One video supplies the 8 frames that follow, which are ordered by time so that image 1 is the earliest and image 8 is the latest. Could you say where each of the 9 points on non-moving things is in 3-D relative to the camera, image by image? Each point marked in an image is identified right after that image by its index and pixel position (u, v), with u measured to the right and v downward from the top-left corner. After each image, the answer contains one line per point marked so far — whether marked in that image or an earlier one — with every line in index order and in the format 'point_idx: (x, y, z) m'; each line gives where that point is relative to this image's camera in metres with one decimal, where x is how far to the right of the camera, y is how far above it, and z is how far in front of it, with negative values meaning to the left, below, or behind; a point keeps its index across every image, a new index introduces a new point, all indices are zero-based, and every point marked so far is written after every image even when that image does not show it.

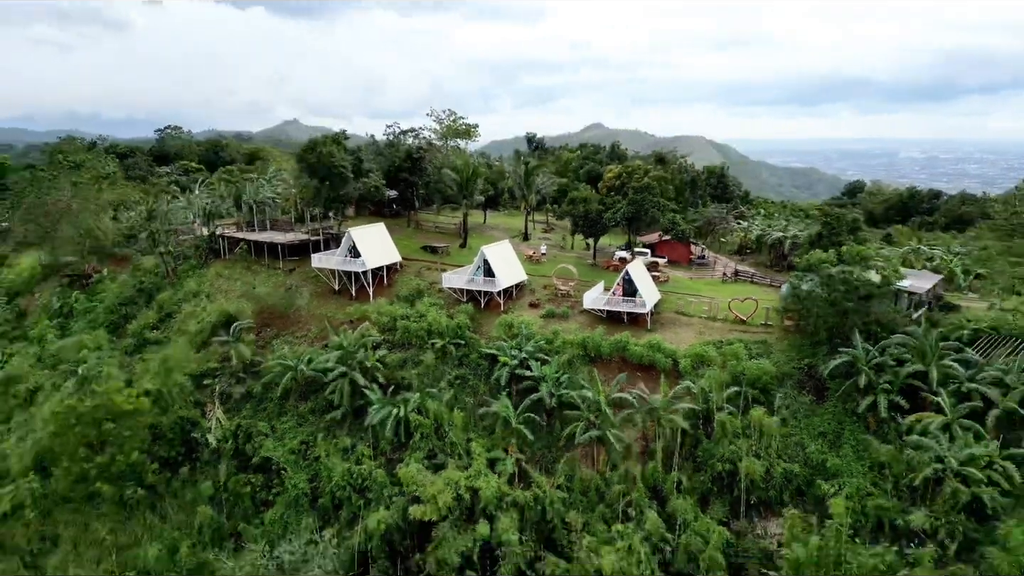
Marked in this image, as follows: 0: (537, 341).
0: (+0.6, -1.3, +18.3) m
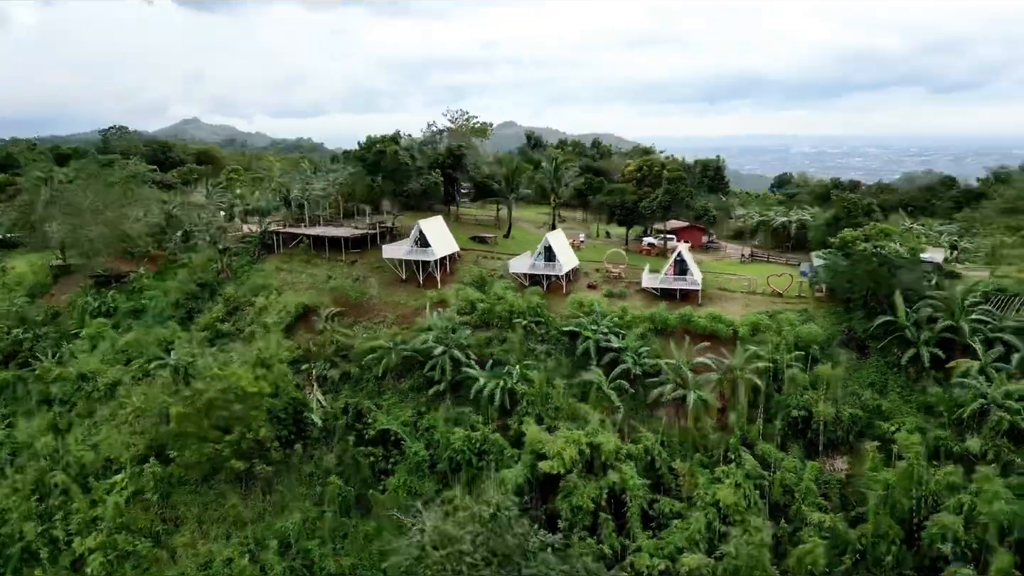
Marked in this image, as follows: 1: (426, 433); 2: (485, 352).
0: (+2.8, -0.8, +20.3) m
1: (-2.2, -3.7, +18.3) m
2: (-0.7, -1.7, +19.7) m
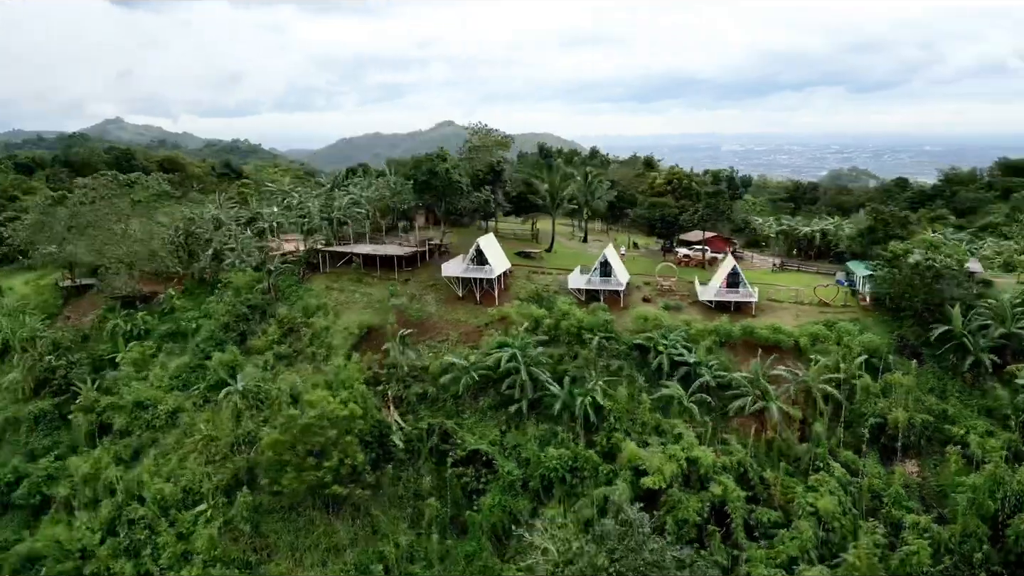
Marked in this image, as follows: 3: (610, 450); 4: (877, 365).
0: (+4.8, -1.2, +20.9) m
1: (0.0, -4.2, +18.5) m
2: (+1.3, -2.2, +20.0) m
3: (+2.5, -4.1, +18.2) m
4: (+10.0, -2.1, +19.9) m
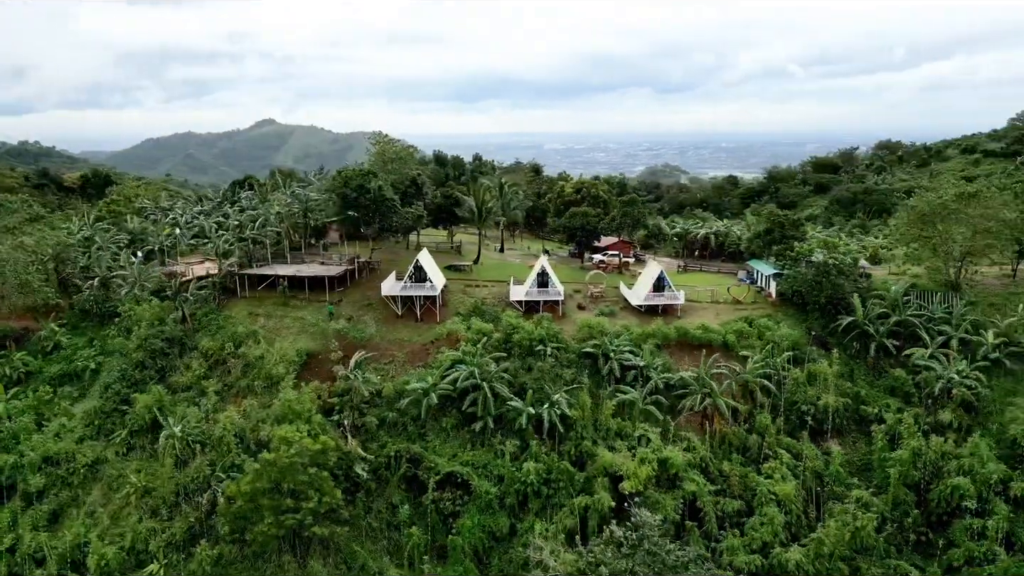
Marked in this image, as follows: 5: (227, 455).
0: (+3.3, -1.4, +21.8) m
1: (-0.7, -4.6, +18.5) m
2: (+0.2, -2.6, +20.2) m
3: (+1.8, -4.4, +18.6) m
4: (+8.6, -2.0, +22.0) m
5: (-7.0, -4.1, +17.9) m
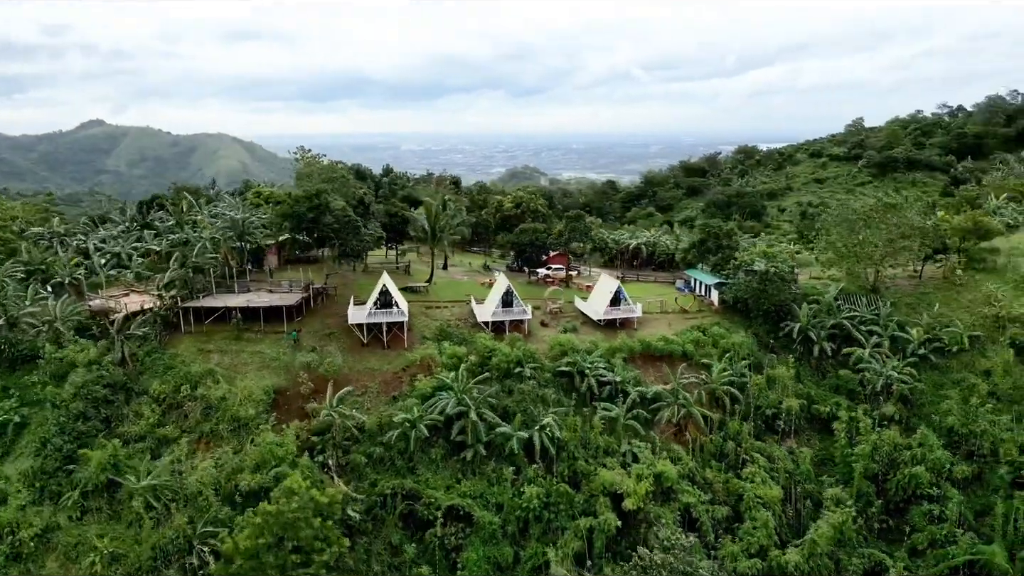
0: (+2.4, -2.0, +22.1) m
1: (-0.7, -5.3, +18.1) m
2: (-0.3, -3.2, +20.0) m
3: (+1.6, -4.9, +18.7) m
4: (+7.7, -2.4, +23.3) m
5: (-6.9, -5.0, +16.4) m
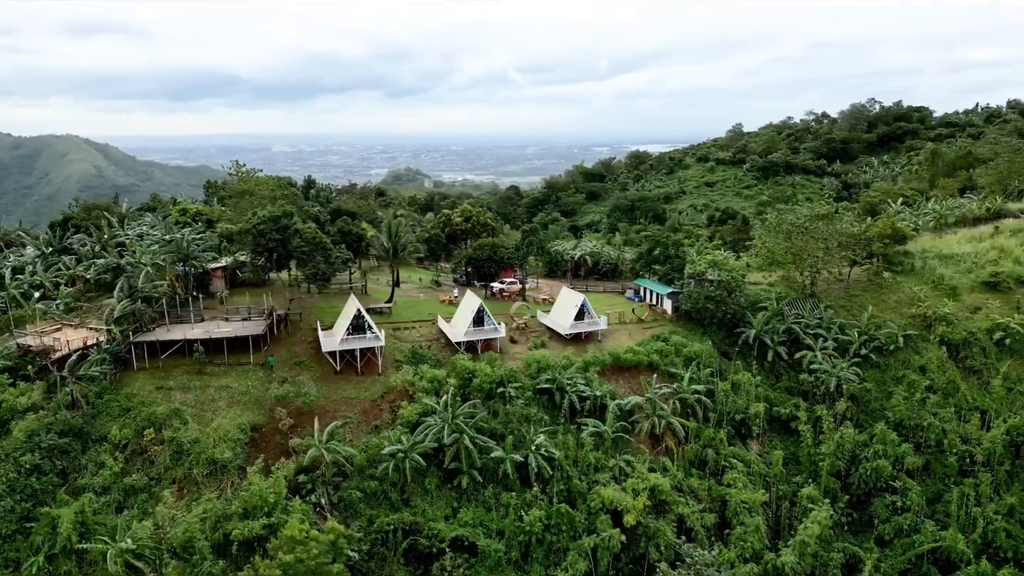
0: (+1.7, -2.5, +22.2) m
1: (-0.7, -5.9, +17.8) m
2: (-0.6, -3.8, +19.7) m
3: (+1.5, -5.4, +18.7) m
4: (+6.7, -2.7, +24.1) m
5: (-6.5, -5.8, +15.1) m
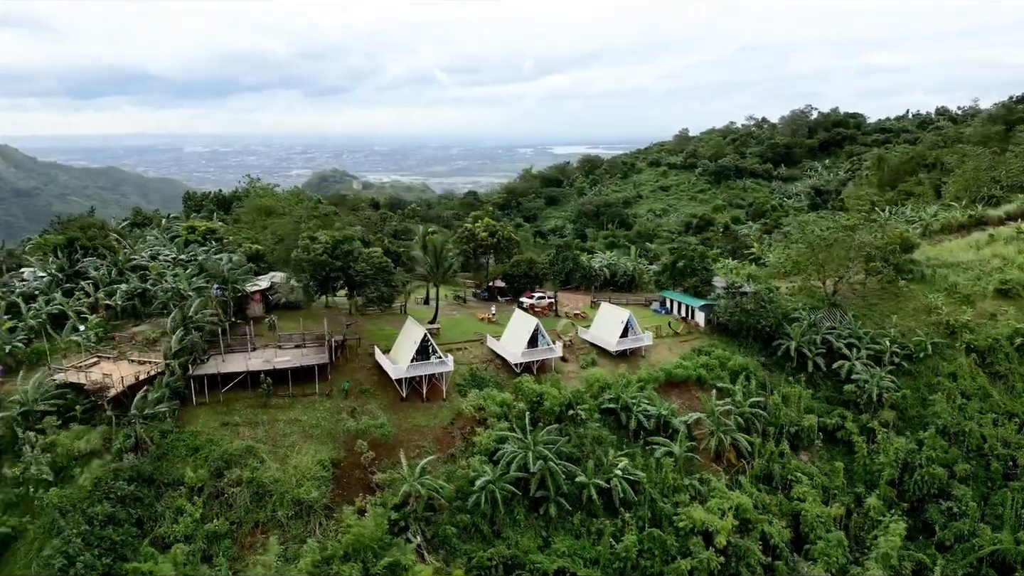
0: (+3.5, -3.0, +22.1) m
1: (+1.6, -6.4, +17.4) m
2: (+1.5, -4.4, +19.3) m
3: (+3.7, -6.0, +18.6) m
4: (+8.4, -3.1, +24.5) m
5: (-3.9, -6.4, +14.2) m
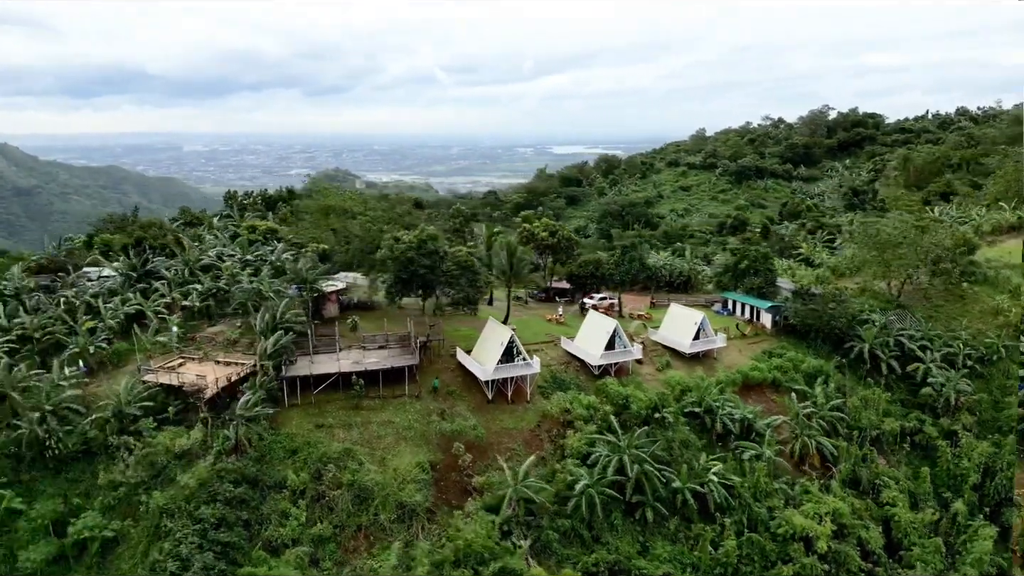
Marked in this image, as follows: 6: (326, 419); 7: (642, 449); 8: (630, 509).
0: (+5.9, -3.0, +21.9) m
1: (+4.0, -6.5, +17.2) m
2: (+3.9, -4.4, +19.1) m
3: (+6.1, -6.0, +18.4) m
4: (+10.8, -3.2, +24.2) m
5: (-1.6, -6.5, +14.0) m
6: (-4.8, -3.3, +18.0) m
7: (+3.3, -4.2, +18.8) m
8: (+2.9, -5.5, +17.9) m
